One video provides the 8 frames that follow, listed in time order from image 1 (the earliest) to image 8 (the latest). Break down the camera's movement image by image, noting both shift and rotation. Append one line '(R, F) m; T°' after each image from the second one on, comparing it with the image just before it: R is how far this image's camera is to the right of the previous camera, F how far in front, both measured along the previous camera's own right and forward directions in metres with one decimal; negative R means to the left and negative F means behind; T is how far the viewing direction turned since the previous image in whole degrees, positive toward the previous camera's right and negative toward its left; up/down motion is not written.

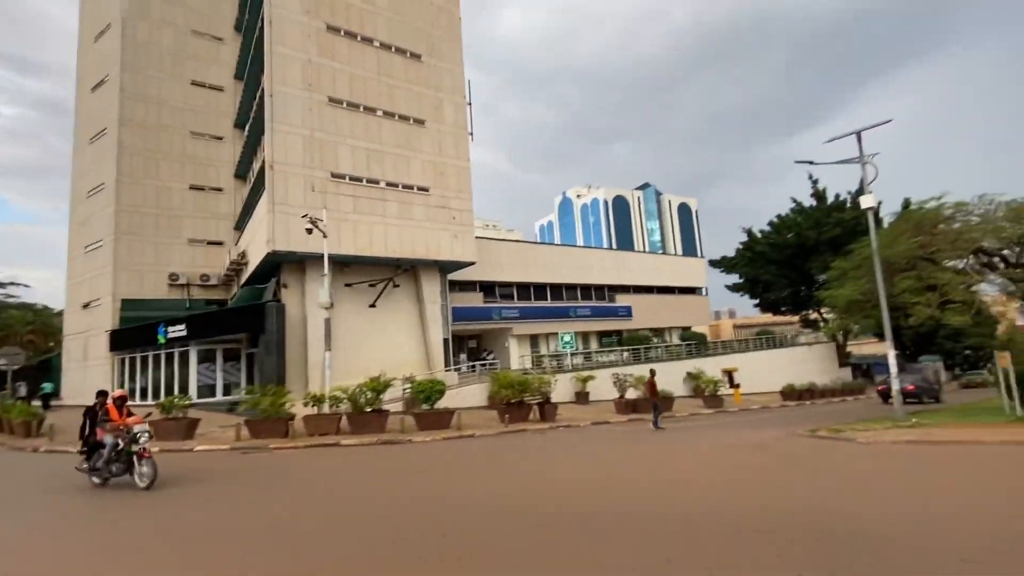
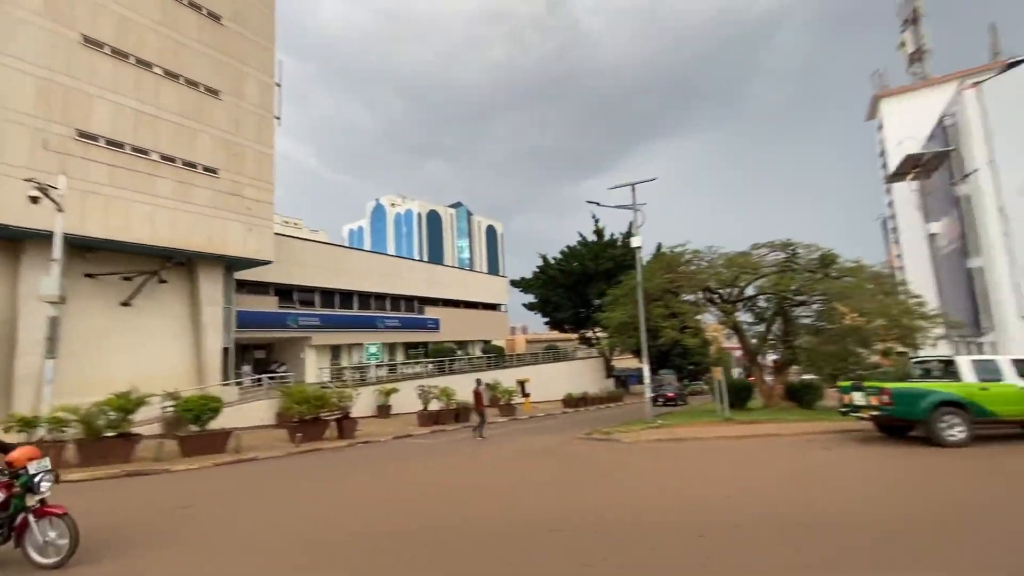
(-0.2, +0.1) m; +23°
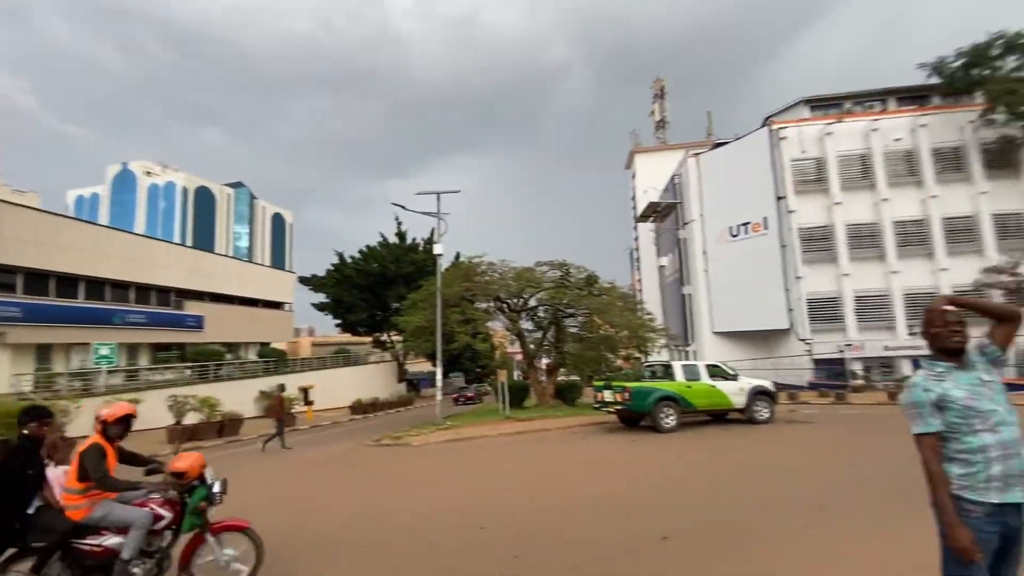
(0.0, -0.1) m; +24°
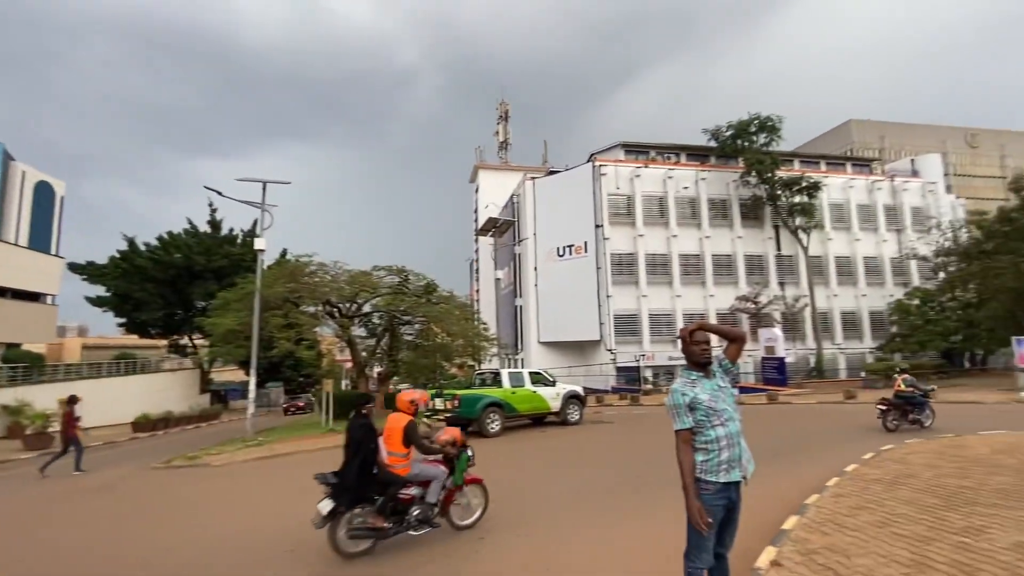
(+0.1, -0.2) m; +19°
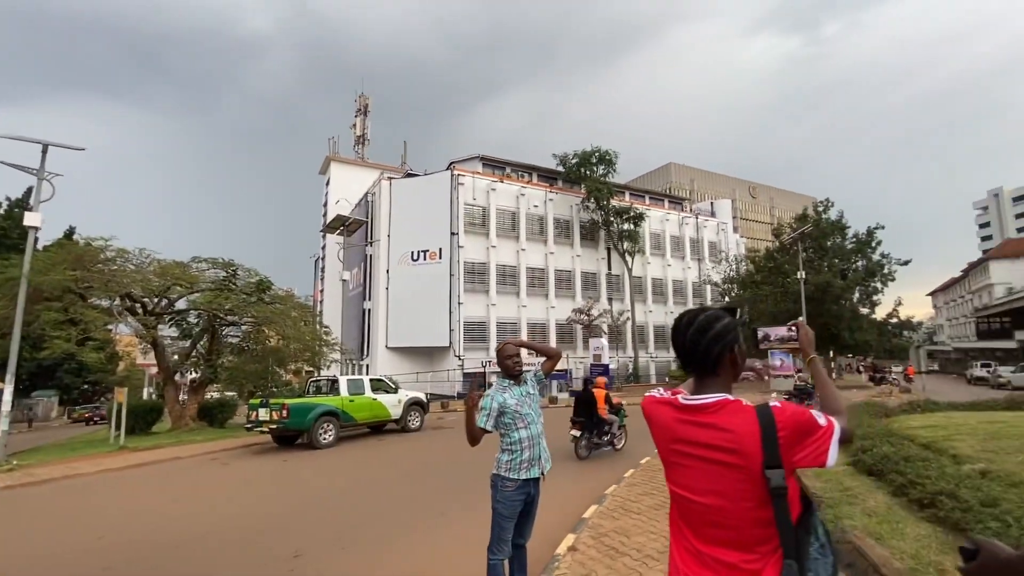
(+0.3, -0.3) m; +17°
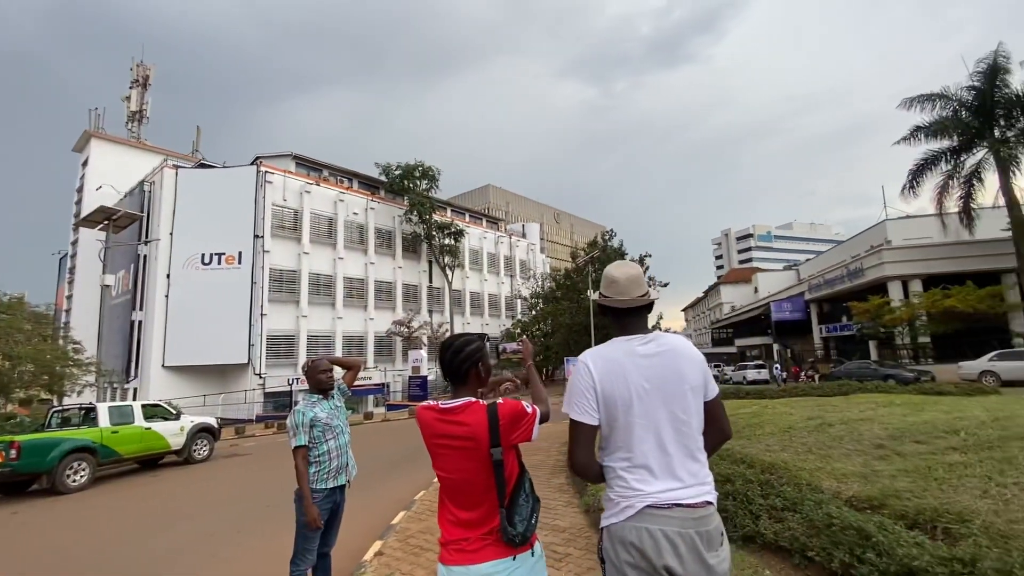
(0.0, -0.7) m; +21°
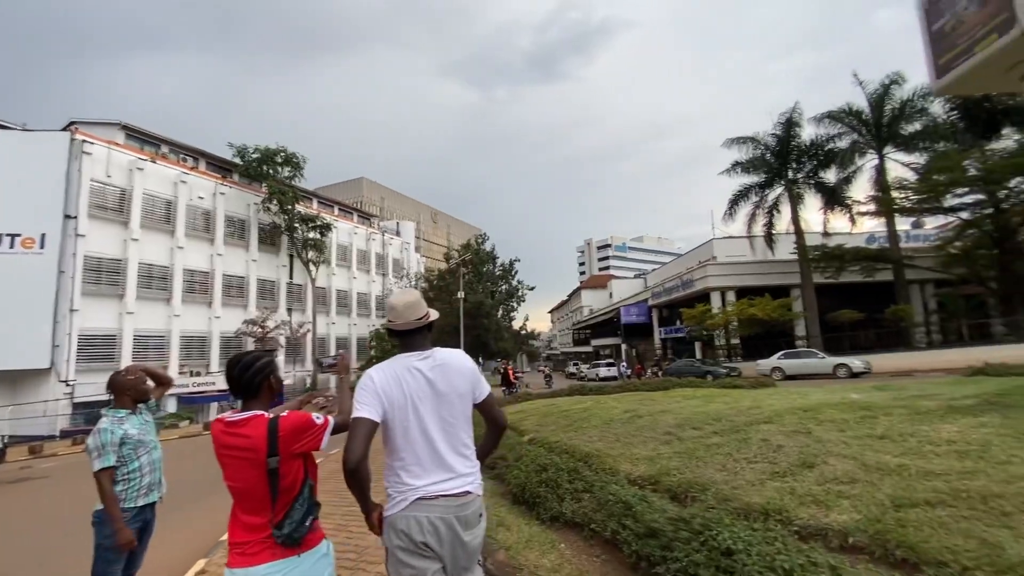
(+0.5, -0.5) m; +15°
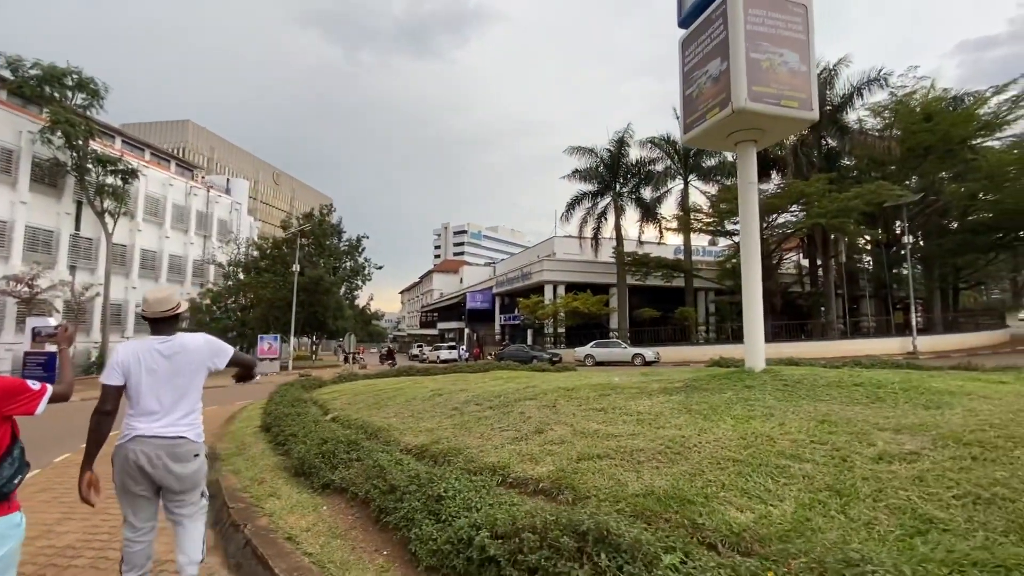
(+0.9, -0.9) m; +18°
